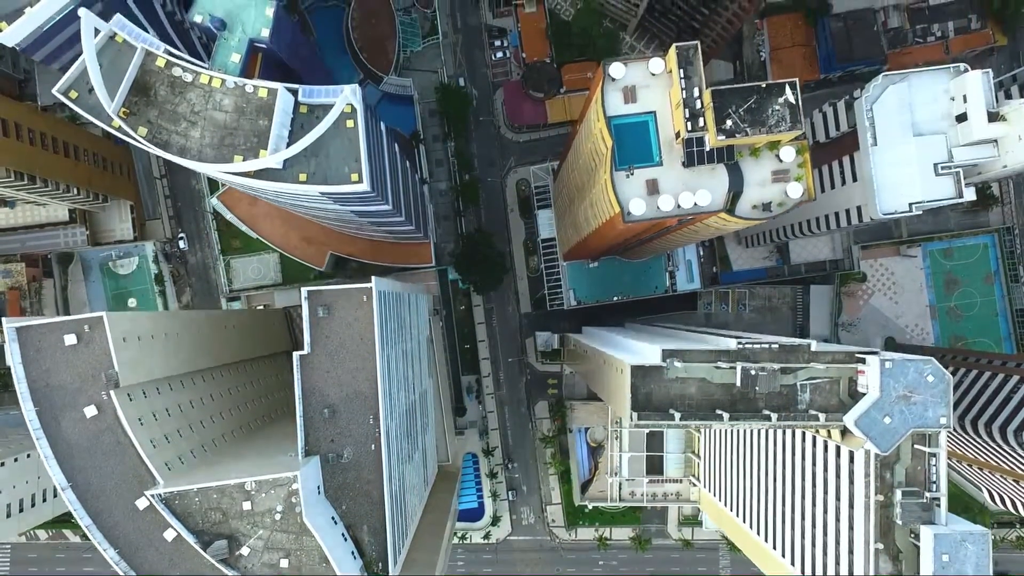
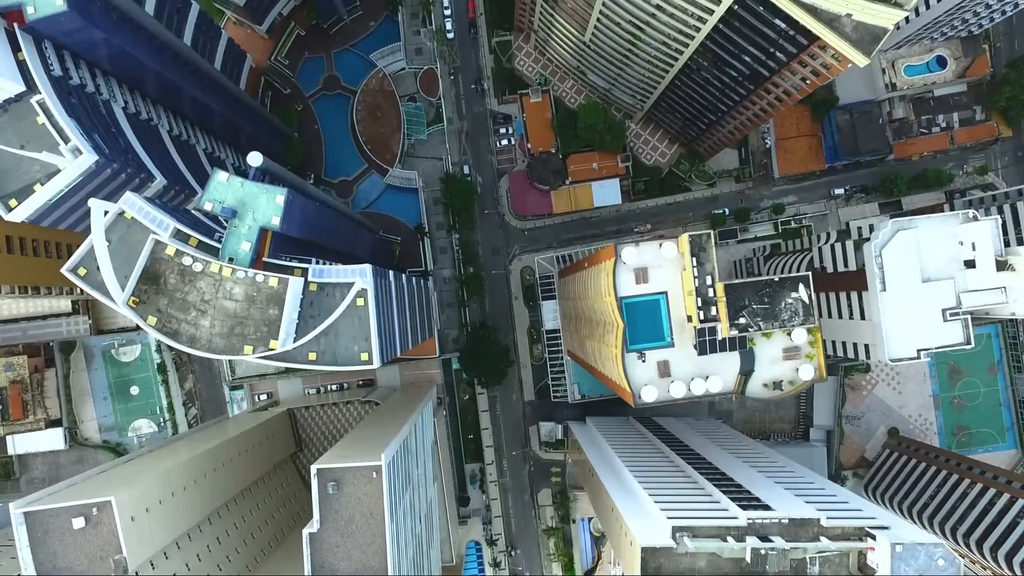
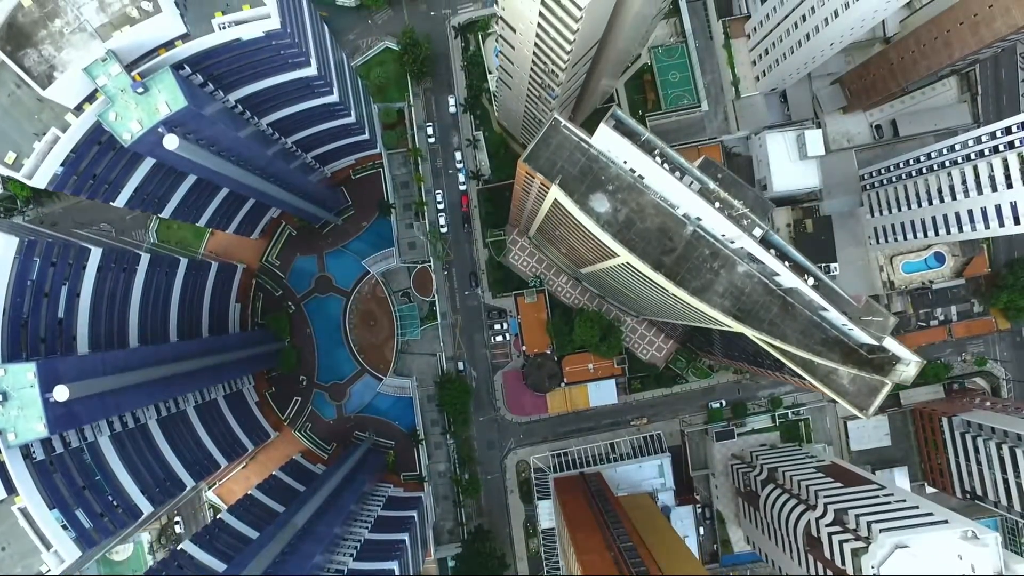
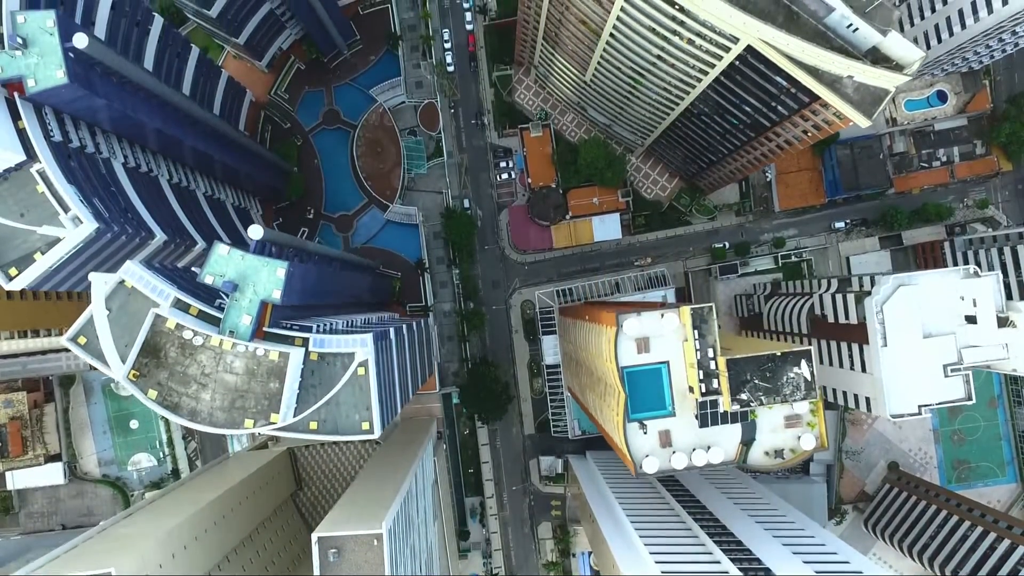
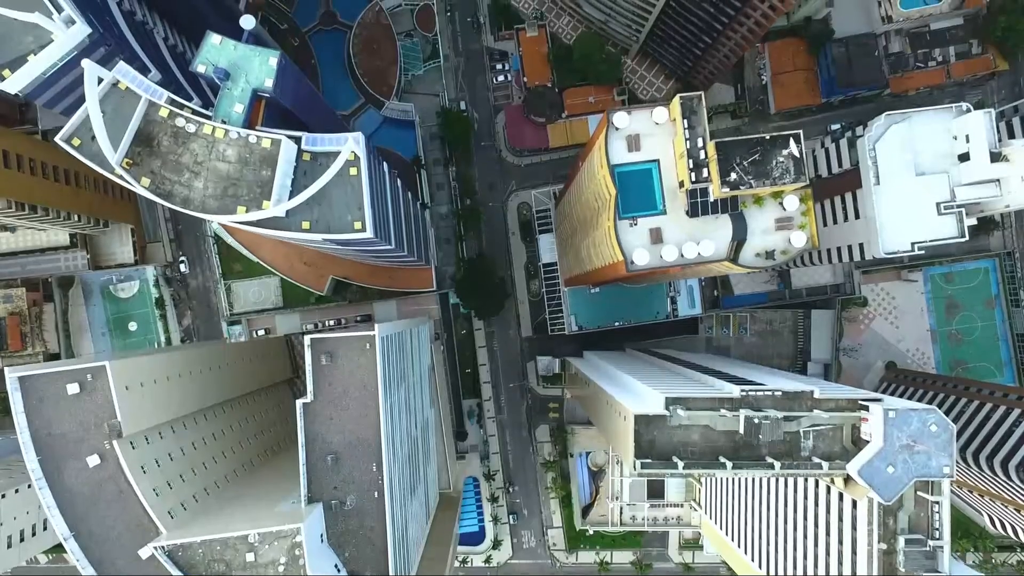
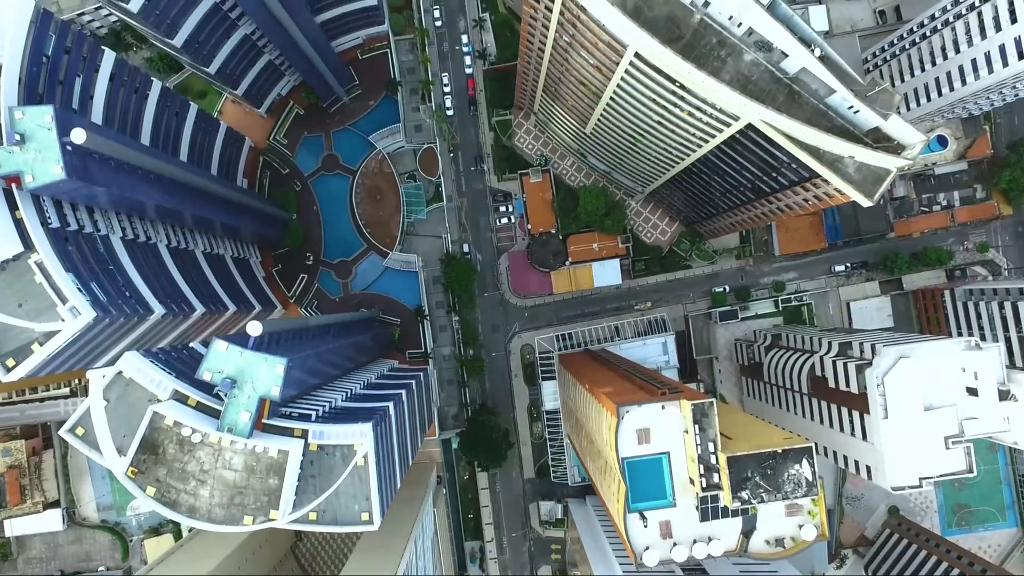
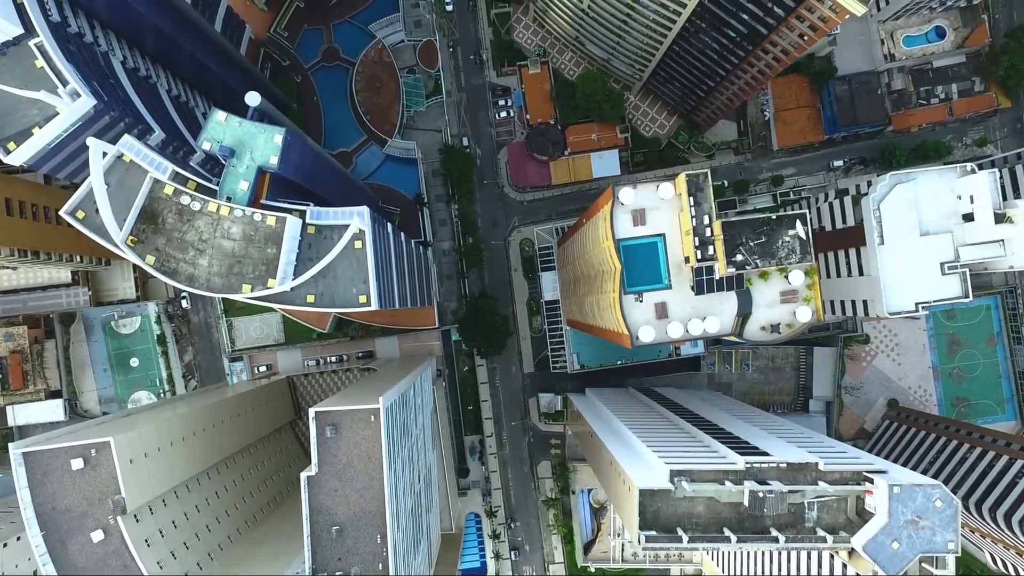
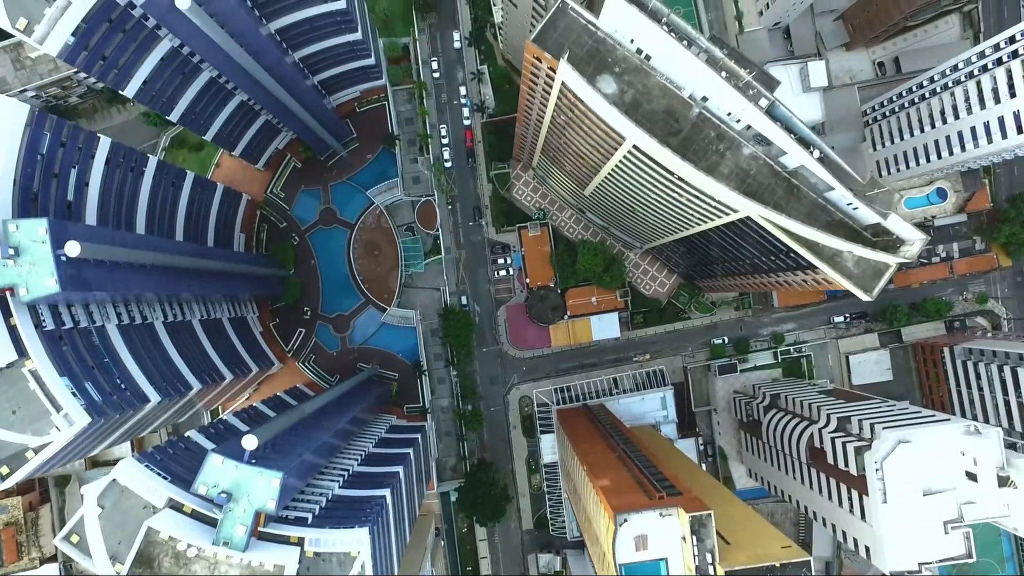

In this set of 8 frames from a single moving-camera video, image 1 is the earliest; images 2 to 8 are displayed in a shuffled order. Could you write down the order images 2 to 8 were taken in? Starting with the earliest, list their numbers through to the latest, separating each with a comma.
5, 7, 2, 4, 6, 8, 3
